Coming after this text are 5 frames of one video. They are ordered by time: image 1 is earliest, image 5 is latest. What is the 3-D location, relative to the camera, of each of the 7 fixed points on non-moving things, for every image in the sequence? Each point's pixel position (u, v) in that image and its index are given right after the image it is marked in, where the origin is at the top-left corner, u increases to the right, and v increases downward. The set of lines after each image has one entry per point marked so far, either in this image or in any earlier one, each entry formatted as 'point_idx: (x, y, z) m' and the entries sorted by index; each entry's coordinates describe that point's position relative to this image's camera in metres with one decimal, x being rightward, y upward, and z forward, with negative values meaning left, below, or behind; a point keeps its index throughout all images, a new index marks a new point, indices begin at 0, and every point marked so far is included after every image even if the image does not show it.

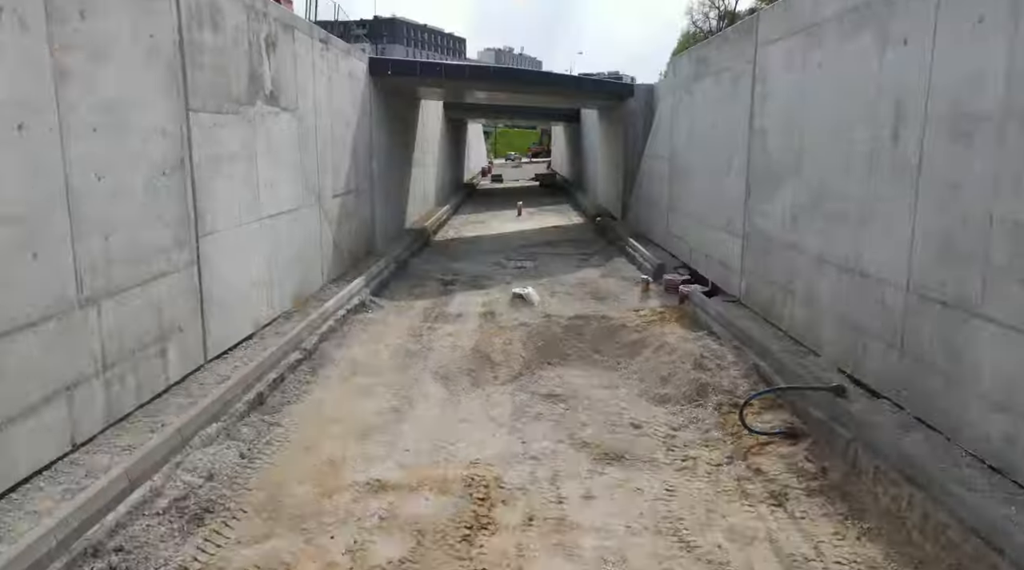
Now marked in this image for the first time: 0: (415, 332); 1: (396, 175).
0: (-0.9, -0.4, +7.1) m
1: (-1.9, +1.8, +12.8) m
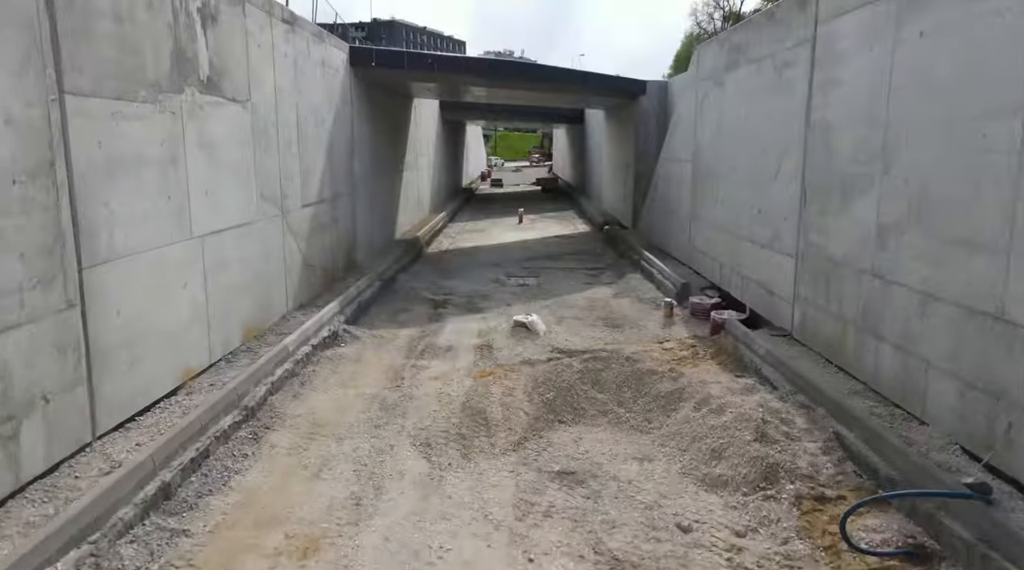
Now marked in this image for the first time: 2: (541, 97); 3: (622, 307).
0: (-0.9, -0.6, +5.8) m
1: (-1.9, +1.5, +11.5) m
2: (+0.5, +3.5, +14.7) m
3: (+1.1, -0.2, +8.3) m
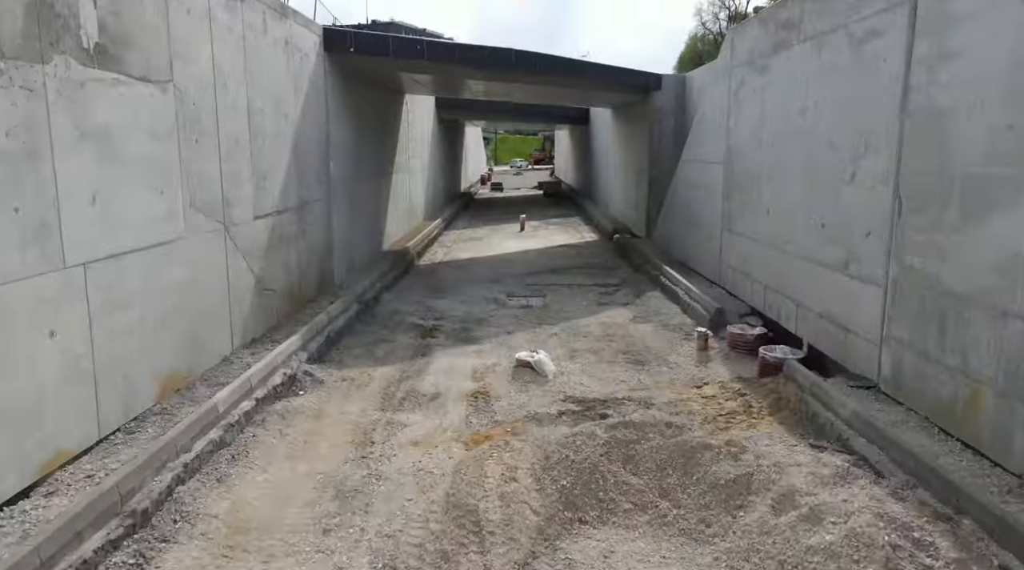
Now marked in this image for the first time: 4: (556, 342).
0: (-0.8, -0.8, +4.5) m
1: (-1.8, +1.3, +10.2) m
2: (+0.6, +3.2, +13.4) m
3: (+1.2, -0.4, +7.0) m
4: (+0.4, -0.5, +6.8) m
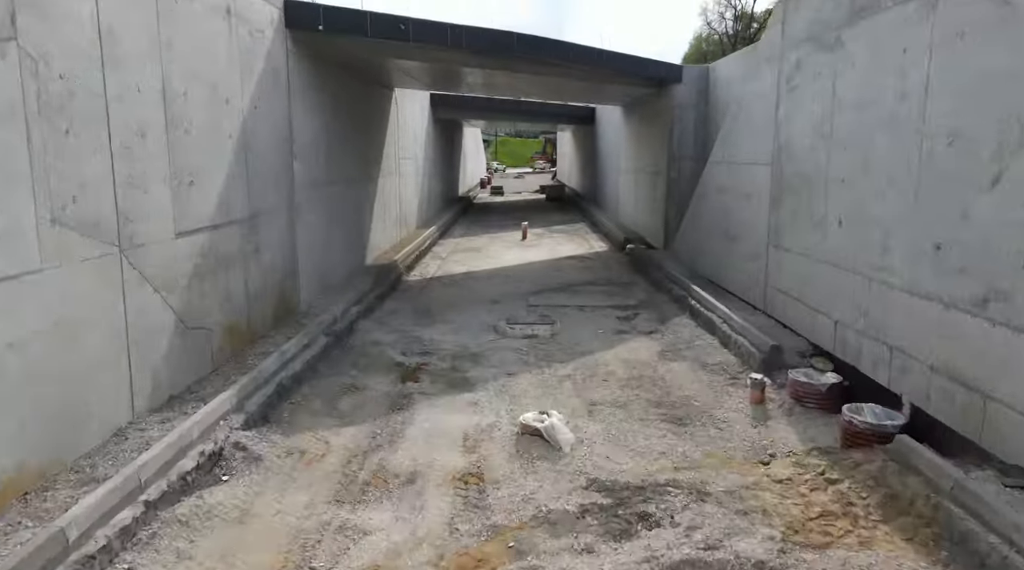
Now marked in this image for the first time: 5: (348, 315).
0: (-0.8, -1.1, +3.1) m
1: (-1.8, +1.1, +8.8) m
2: (+0.6, +3.0, +12.0) m
3: (+1.2, -0.7, +5.6) m
4: (+0.4, -0.7, +5.4) m
5: (-1.5, -0.3, +7.2) m
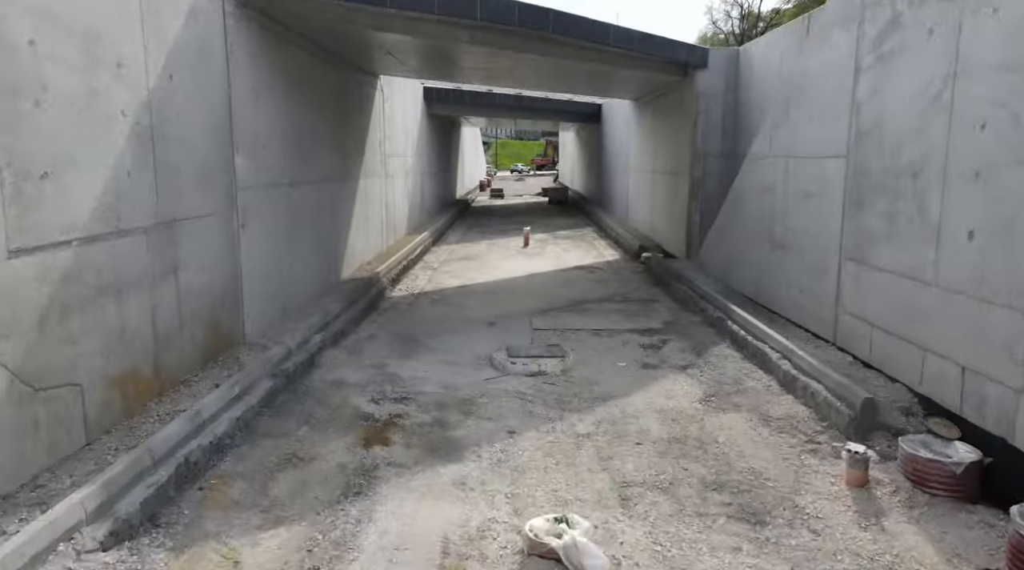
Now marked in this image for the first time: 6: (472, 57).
0: (-0.8, -1.2, +1.7) m
1: (-1.8, +0.9, +7.4) m
2: (+0.6, +2.8, +10.6) m
3: (+1.2, -0.8, +4.2) m
4: (+0.4, -0.9, +4.0) m
5: (-1.5, -0.4, +5.8) m
6: (-0.5, +2.5, +8.8) m
